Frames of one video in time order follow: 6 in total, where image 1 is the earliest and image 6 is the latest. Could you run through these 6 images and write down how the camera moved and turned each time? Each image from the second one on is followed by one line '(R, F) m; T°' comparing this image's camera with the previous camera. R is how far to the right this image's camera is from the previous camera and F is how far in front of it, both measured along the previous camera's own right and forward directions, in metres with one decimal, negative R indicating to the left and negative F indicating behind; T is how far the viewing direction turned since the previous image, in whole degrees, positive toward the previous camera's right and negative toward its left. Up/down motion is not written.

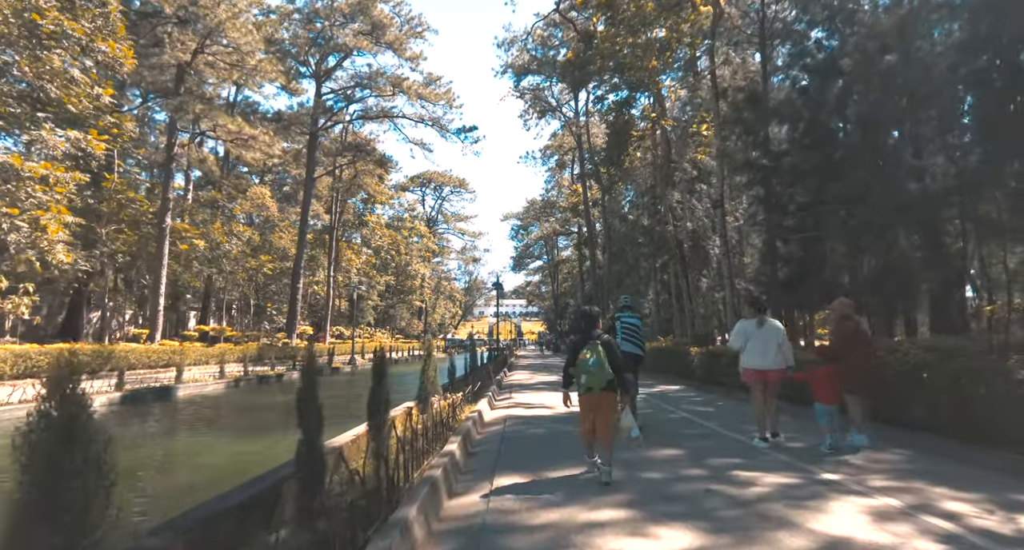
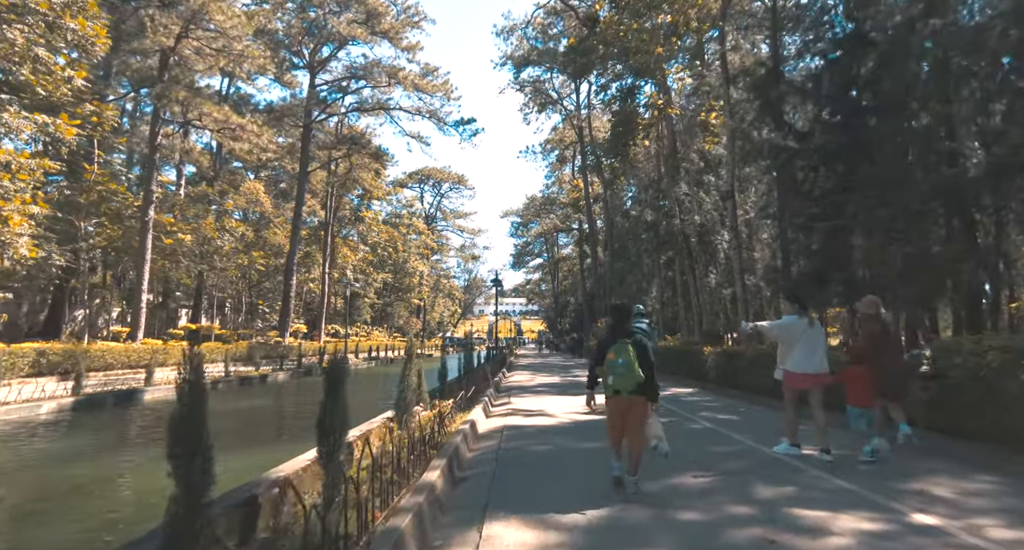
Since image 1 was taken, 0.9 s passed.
(0.0, +1.1) m; 0°
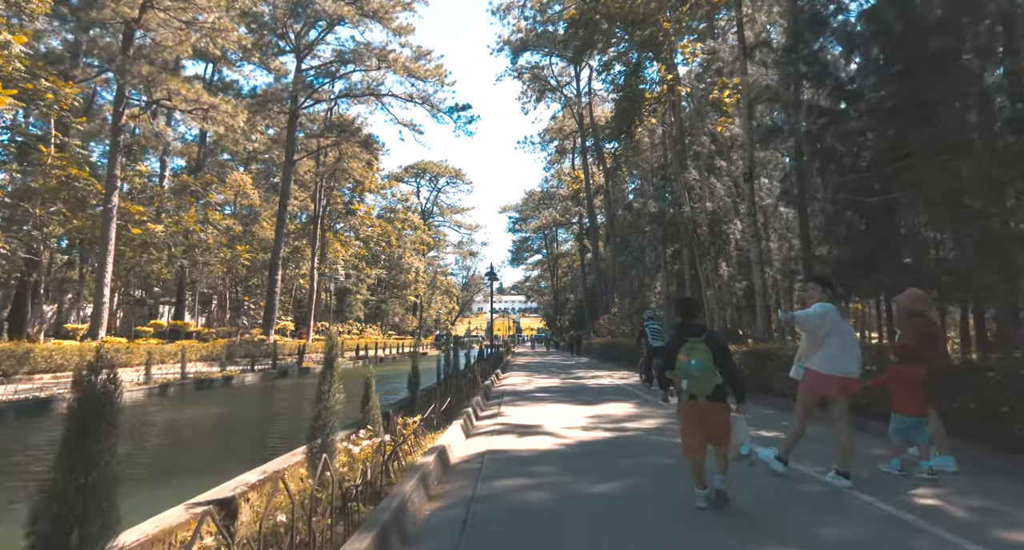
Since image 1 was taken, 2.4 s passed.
(+0.2, +1.9) m; 0°
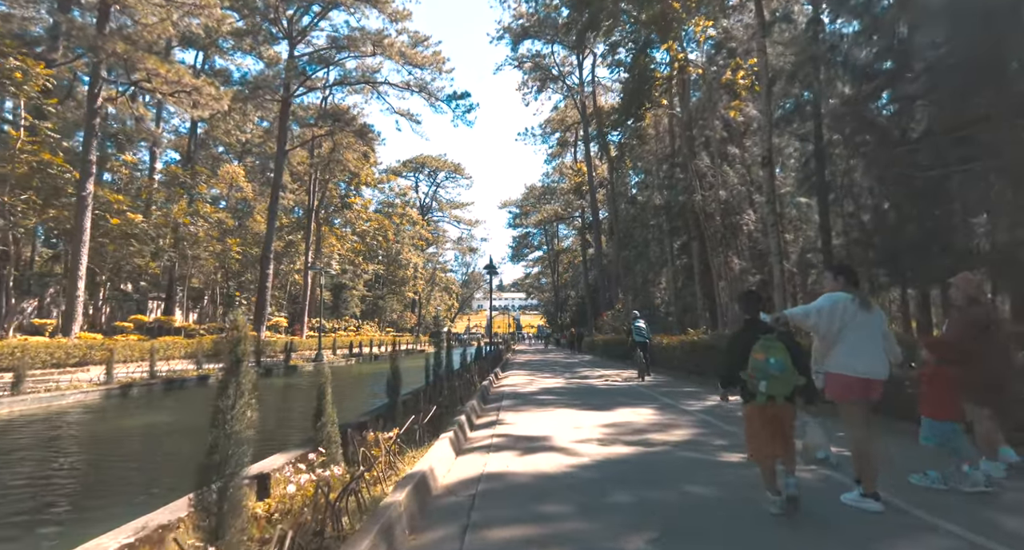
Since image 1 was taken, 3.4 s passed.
(0.0, +1.3) m; 0°
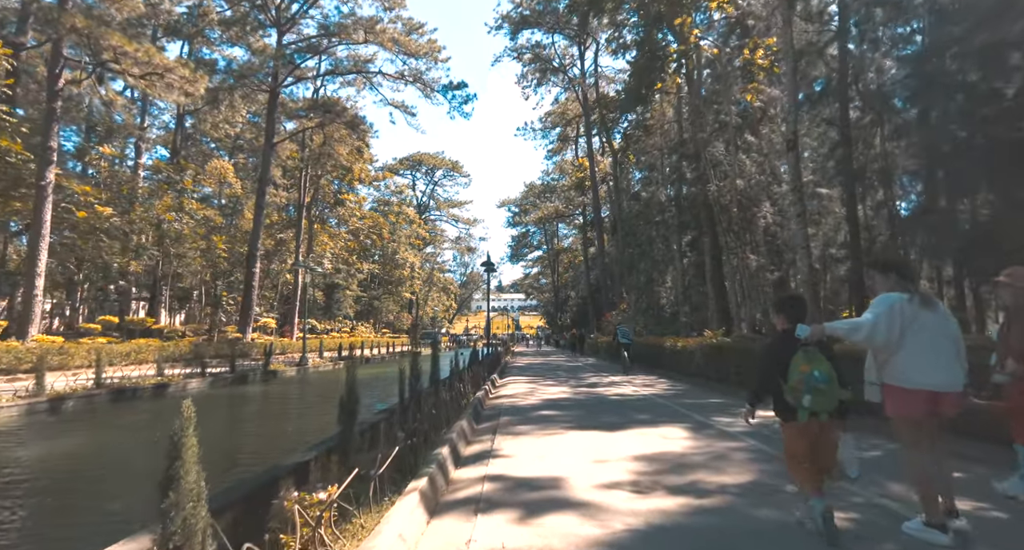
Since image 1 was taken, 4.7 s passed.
(0.0, +1.7) m; 0°
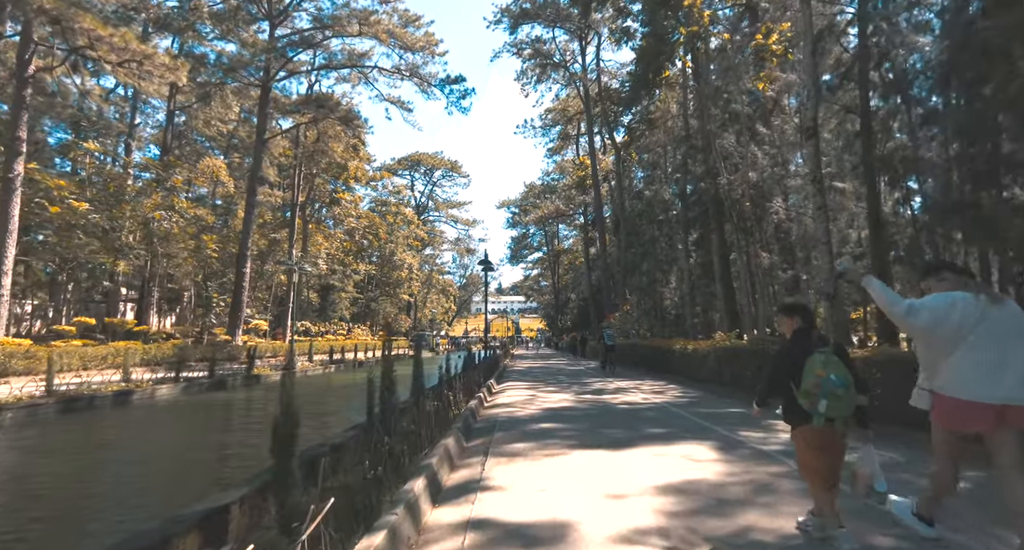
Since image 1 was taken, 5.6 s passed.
(+0.1, +1.1) m; 0°
